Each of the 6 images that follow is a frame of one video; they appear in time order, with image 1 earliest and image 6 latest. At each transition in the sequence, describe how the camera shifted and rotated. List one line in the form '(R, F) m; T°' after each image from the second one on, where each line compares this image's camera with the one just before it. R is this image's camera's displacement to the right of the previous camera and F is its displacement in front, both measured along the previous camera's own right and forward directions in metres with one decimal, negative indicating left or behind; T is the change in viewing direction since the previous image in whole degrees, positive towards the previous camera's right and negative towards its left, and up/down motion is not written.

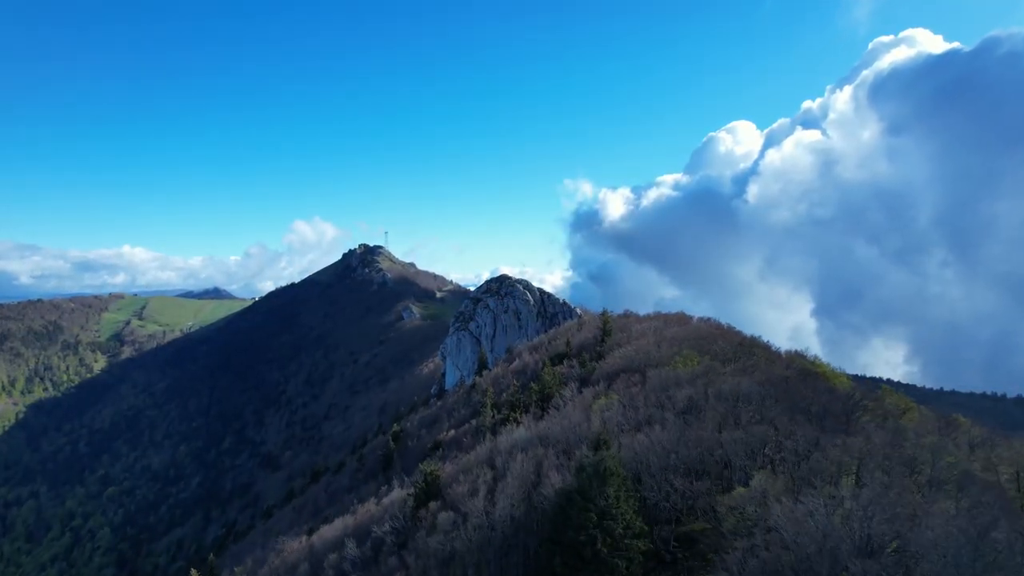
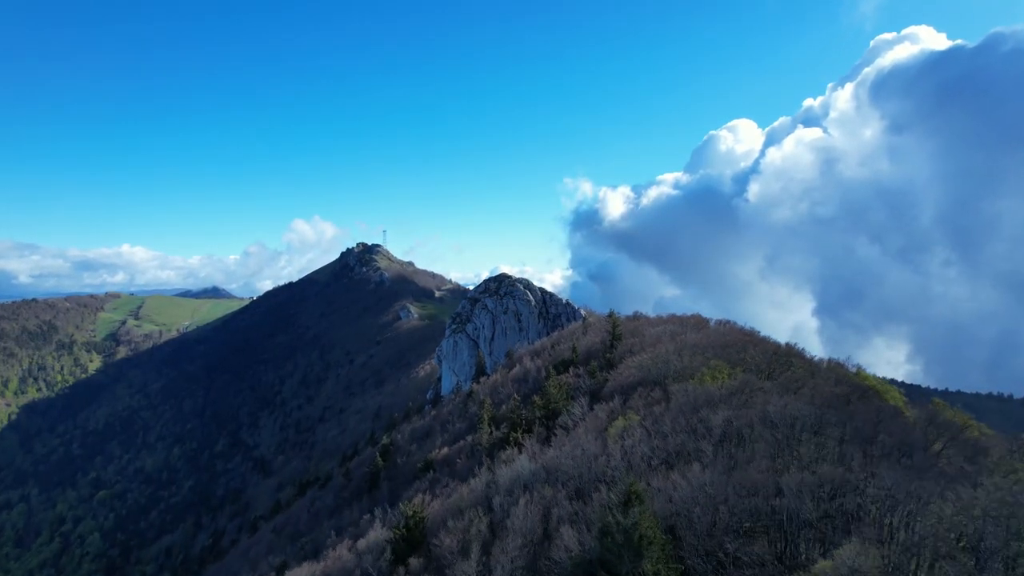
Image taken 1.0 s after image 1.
(-0.1, +5.6) m; 0°
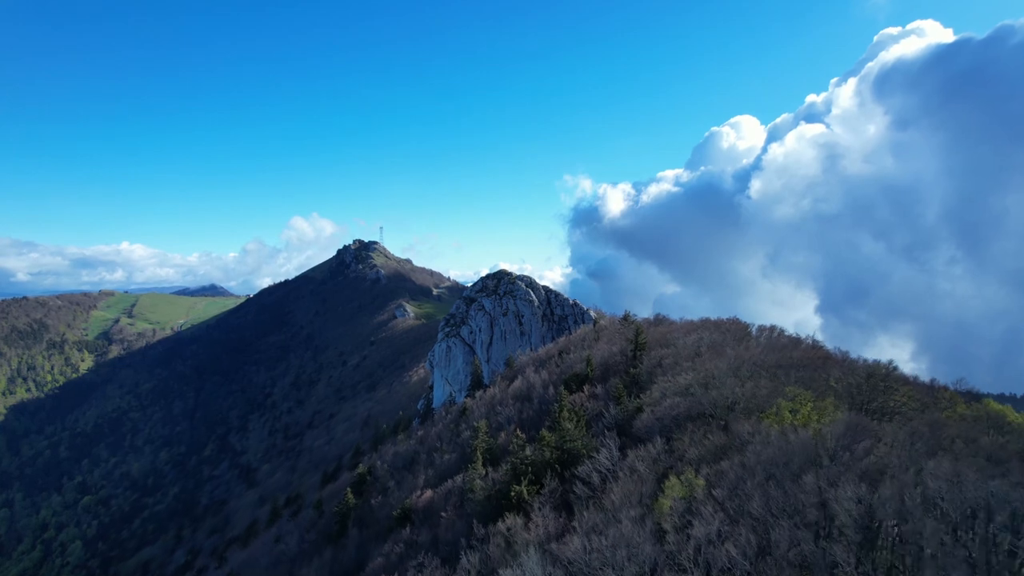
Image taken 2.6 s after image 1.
(-0.1, +10.0) m; 0°
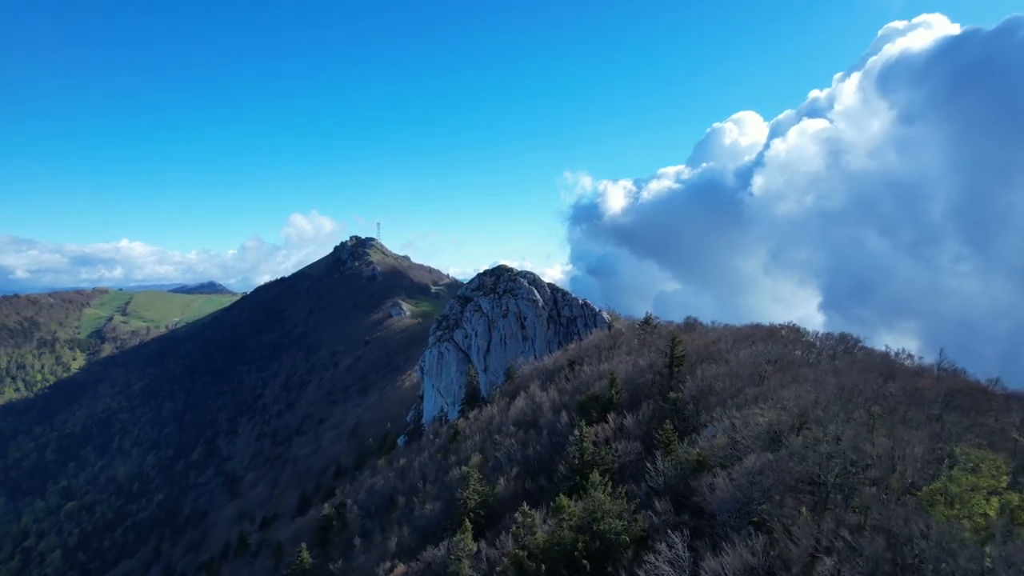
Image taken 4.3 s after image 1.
(-0.2, +10.1) m; 0°
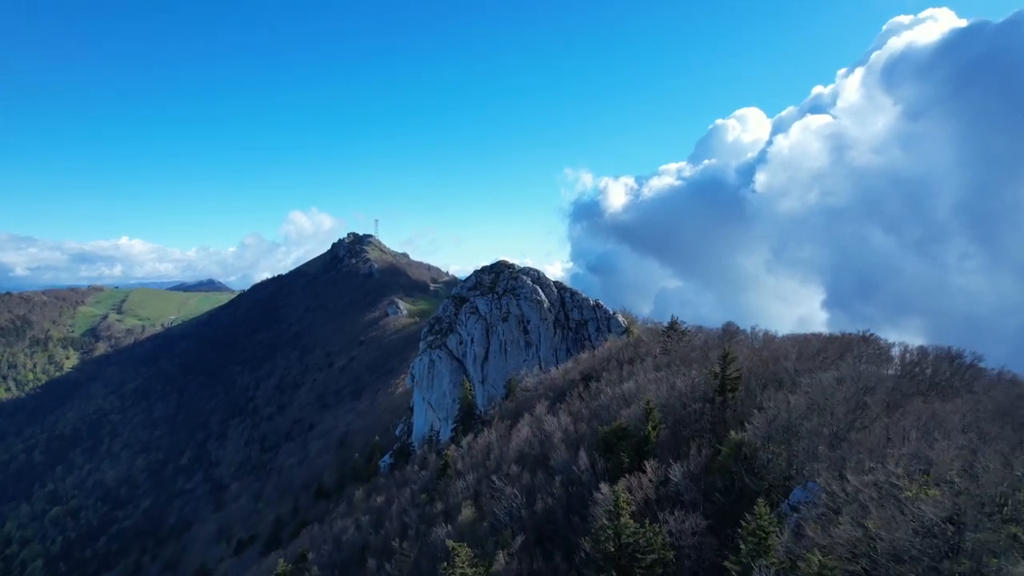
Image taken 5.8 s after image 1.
(-0.1, +8.7) m; 0°
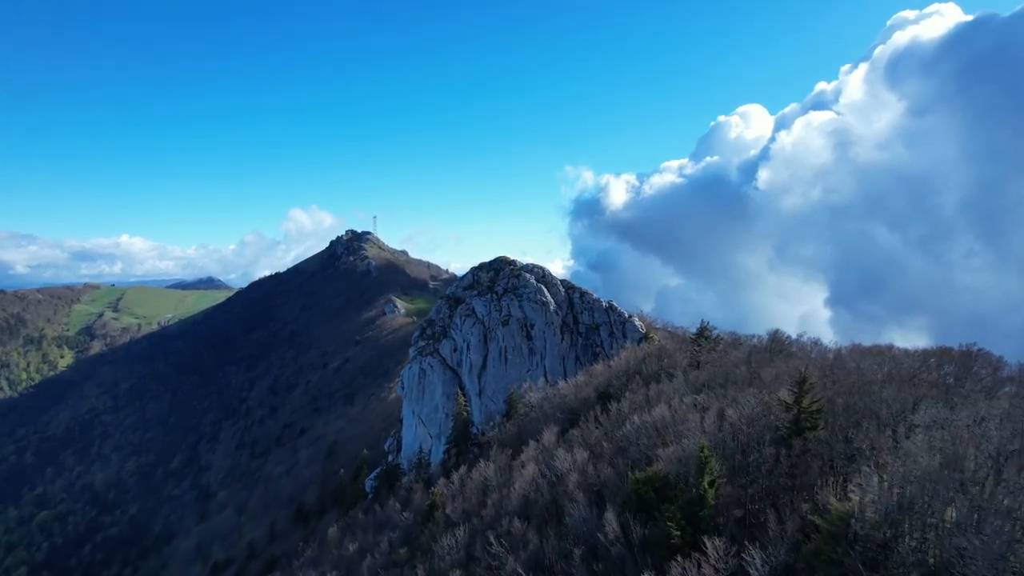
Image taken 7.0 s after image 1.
(-0.1, +7.3) m; 0°
